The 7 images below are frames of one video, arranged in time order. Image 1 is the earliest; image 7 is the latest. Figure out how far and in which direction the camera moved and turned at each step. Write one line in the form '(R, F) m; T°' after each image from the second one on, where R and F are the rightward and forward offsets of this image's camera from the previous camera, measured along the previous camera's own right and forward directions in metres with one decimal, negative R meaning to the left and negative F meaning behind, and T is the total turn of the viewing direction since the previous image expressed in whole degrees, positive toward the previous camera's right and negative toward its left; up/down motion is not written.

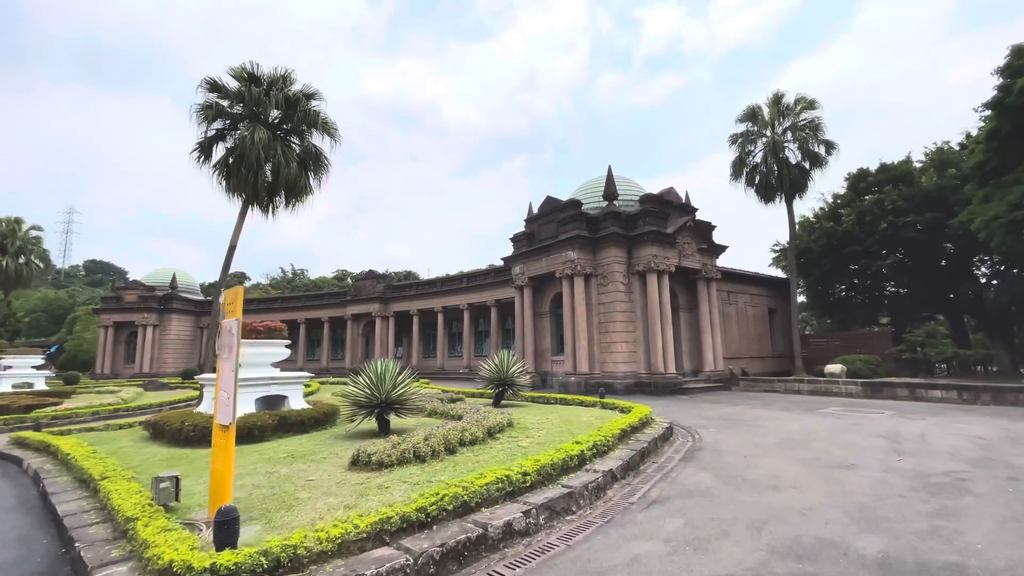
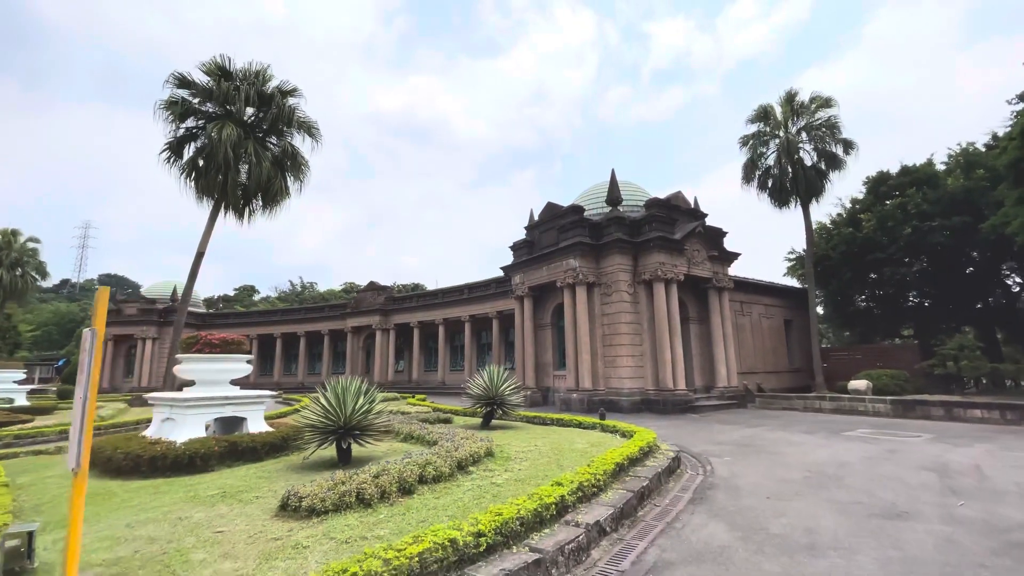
(+0.5, +1.1) m; -1°
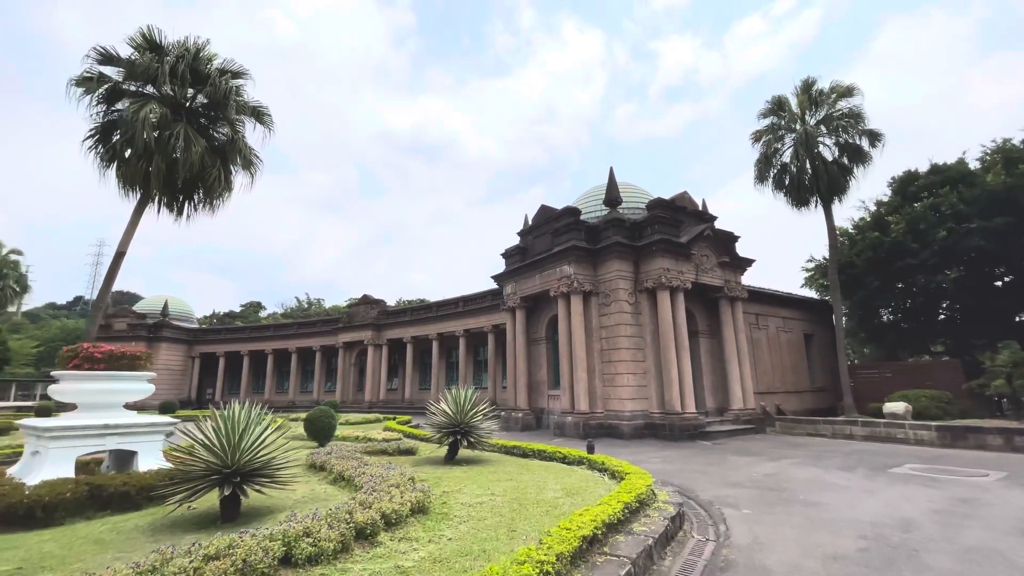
(+0.8, +1.8) m; -1°
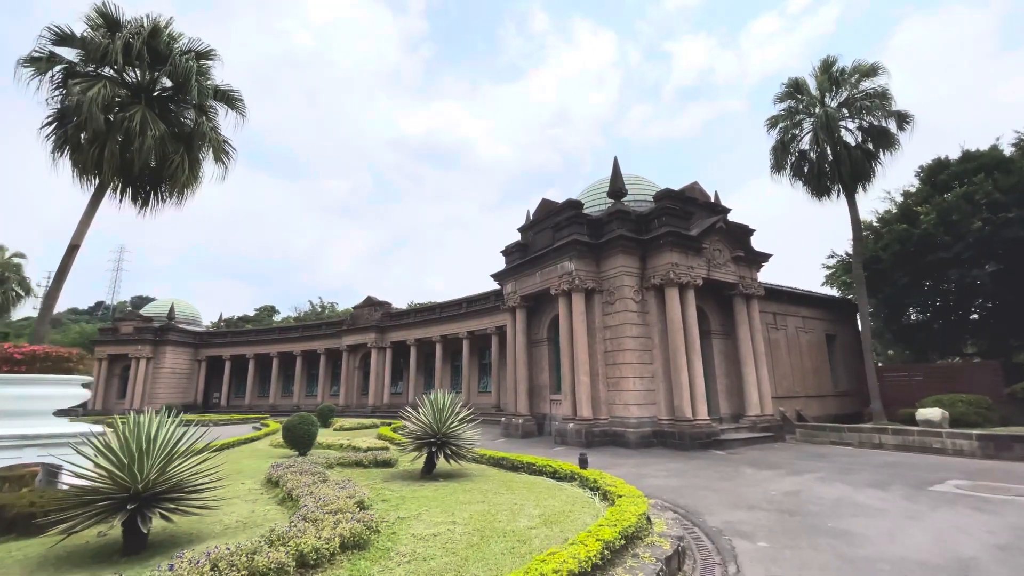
(+0.5, +1.0) m; -2°
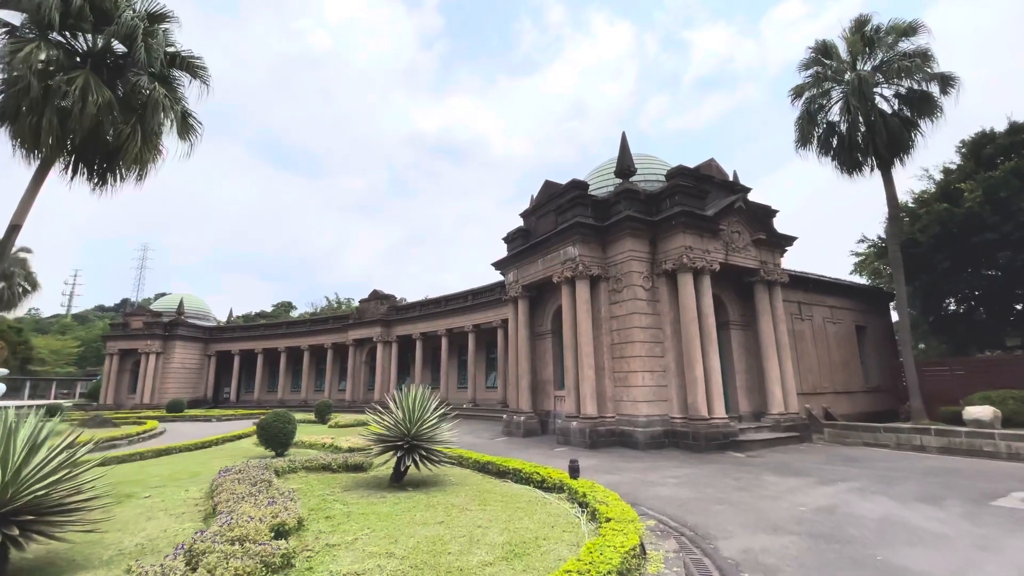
(+0.5, +1.1) m; -2°
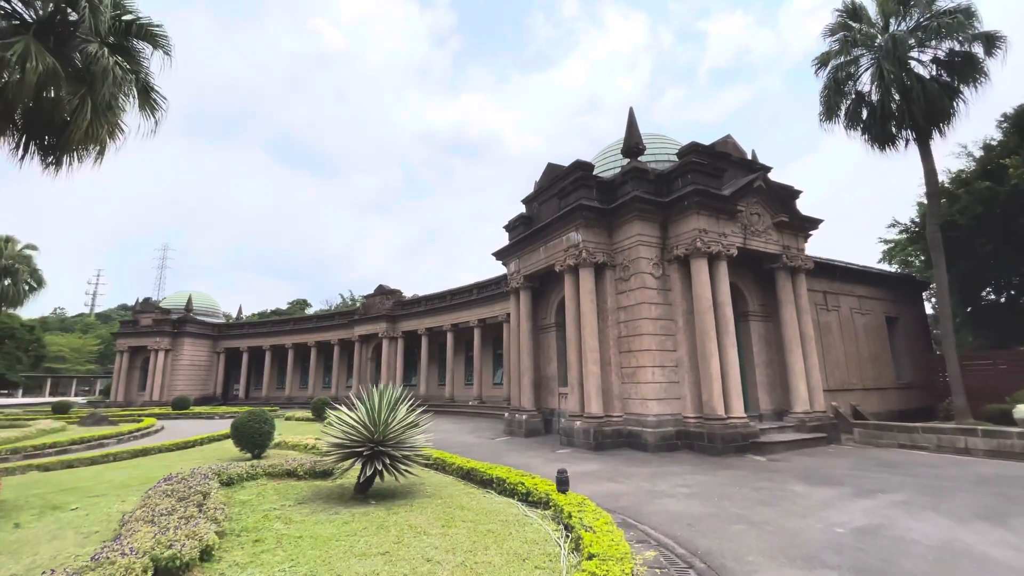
(+0.4, +1.0) m; -2°
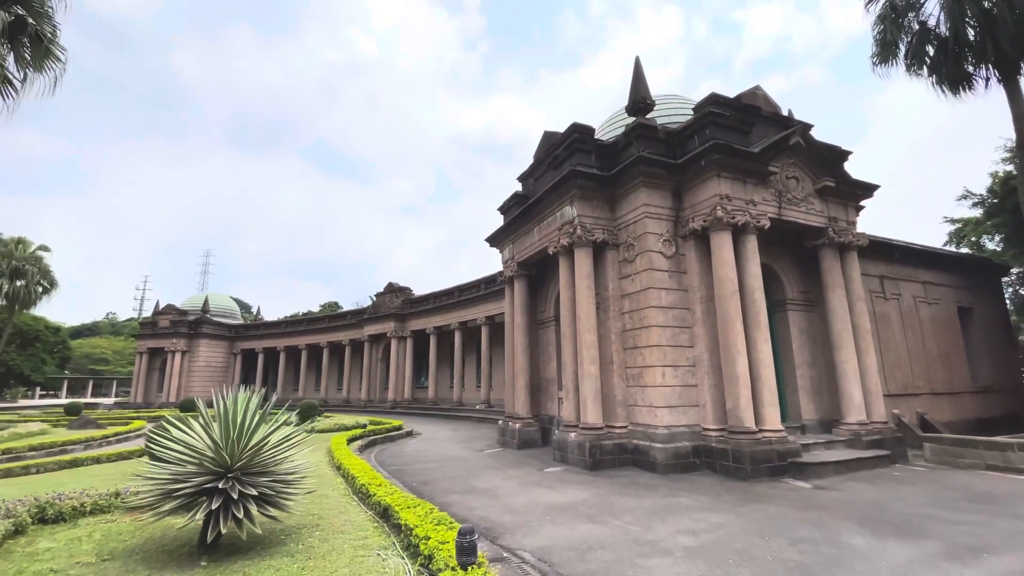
(+1.1, +2.1) m; -4°
